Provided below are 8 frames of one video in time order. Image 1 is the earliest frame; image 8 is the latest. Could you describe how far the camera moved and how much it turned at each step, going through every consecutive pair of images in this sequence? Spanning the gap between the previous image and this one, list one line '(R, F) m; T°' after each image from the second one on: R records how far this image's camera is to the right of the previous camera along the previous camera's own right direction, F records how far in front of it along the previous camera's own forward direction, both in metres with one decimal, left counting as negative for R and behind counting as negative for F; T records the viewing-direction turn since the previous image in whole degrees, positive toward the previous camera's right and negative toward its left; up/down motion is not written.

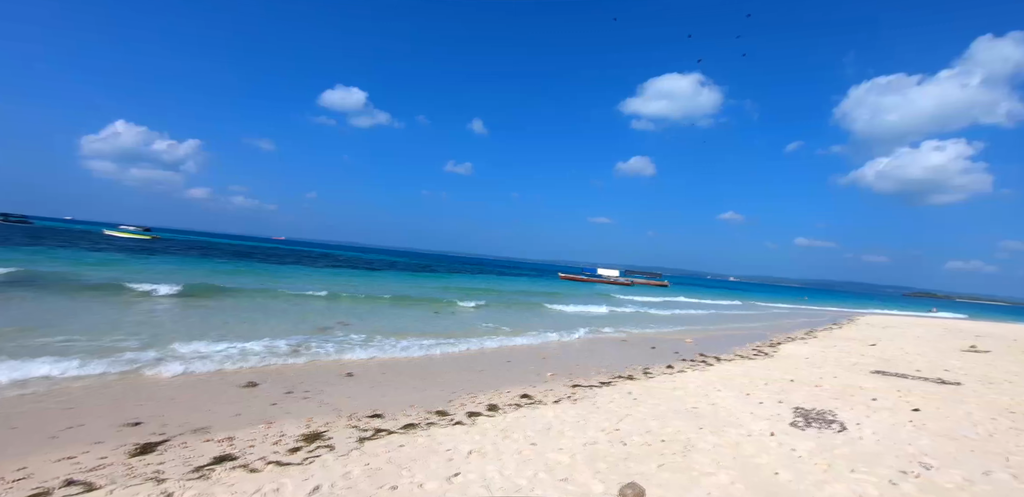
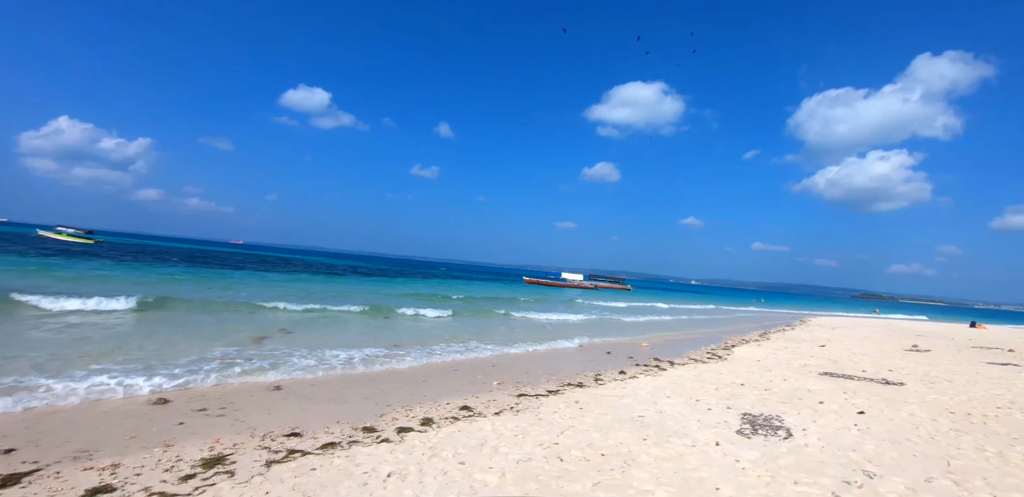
(+0.5, +0.5) m; +4°
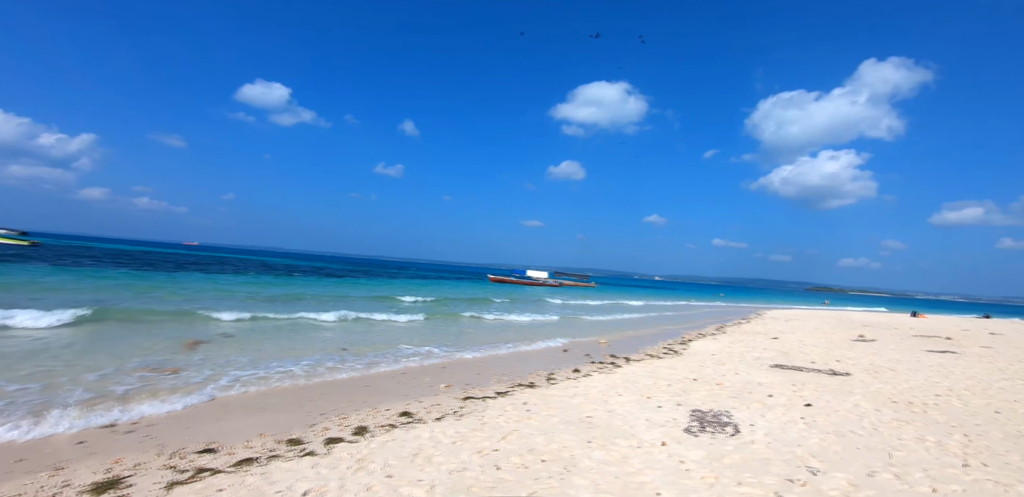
(+0.4, +0.4) m; +4°
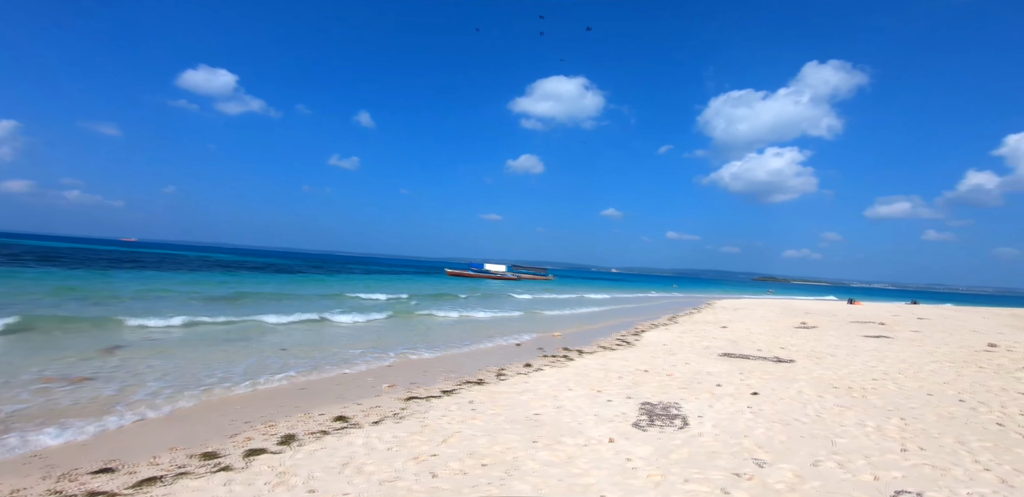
(+0.3, +0.4) m; +5°
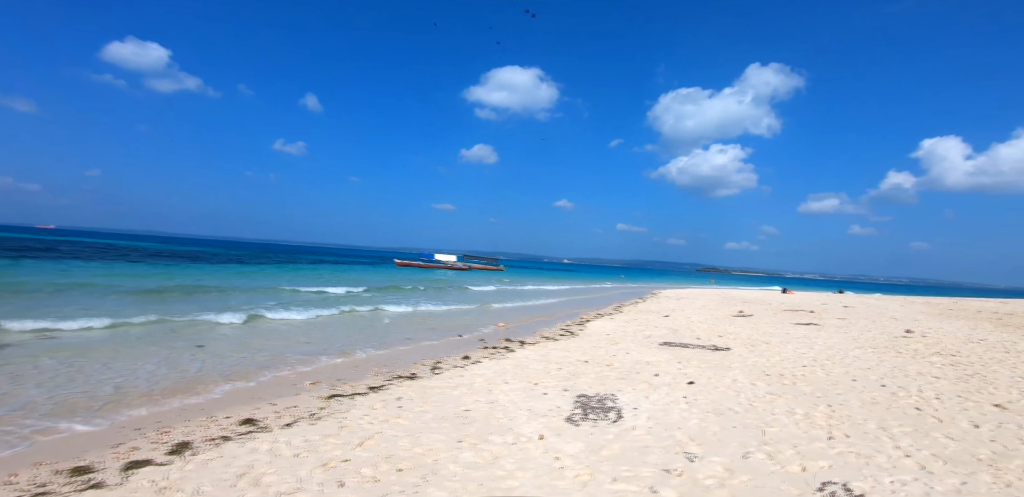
(+0.3, +0.4) m; +6°
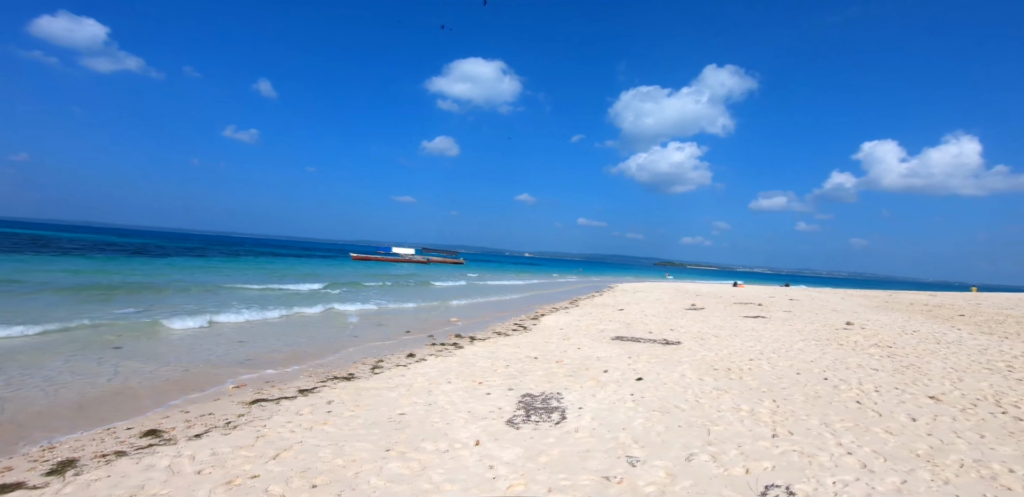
(+0.3, +0.4) m; +5°
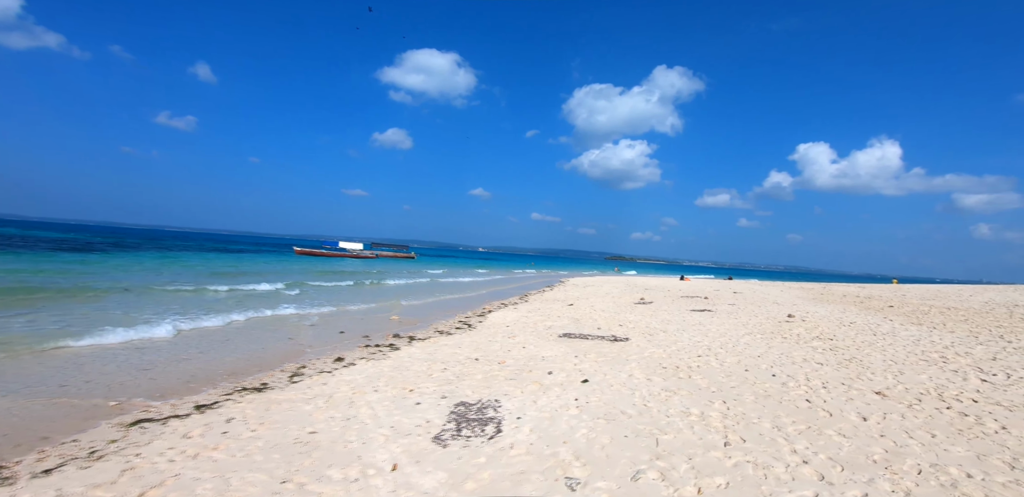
(+0.3, +0.7) m; +6°
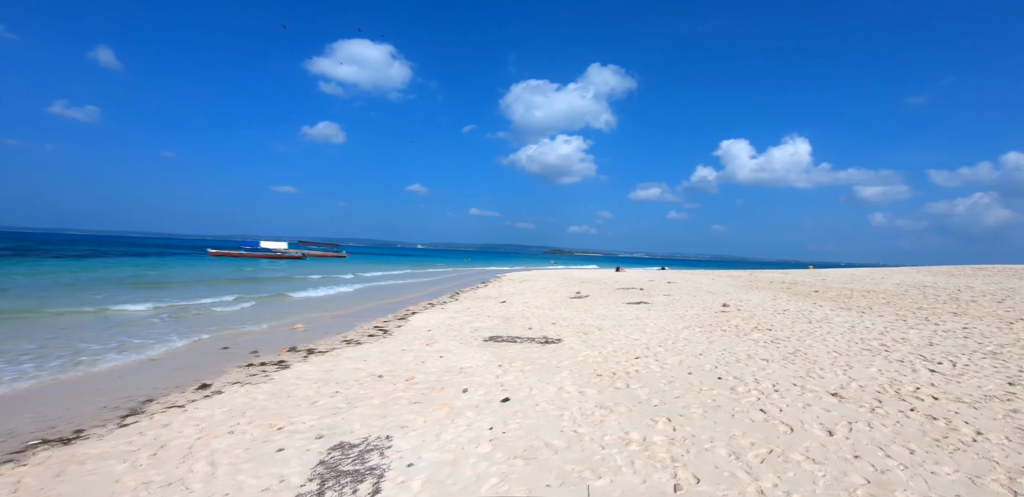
(+0.5, +1.3) m; +7°
